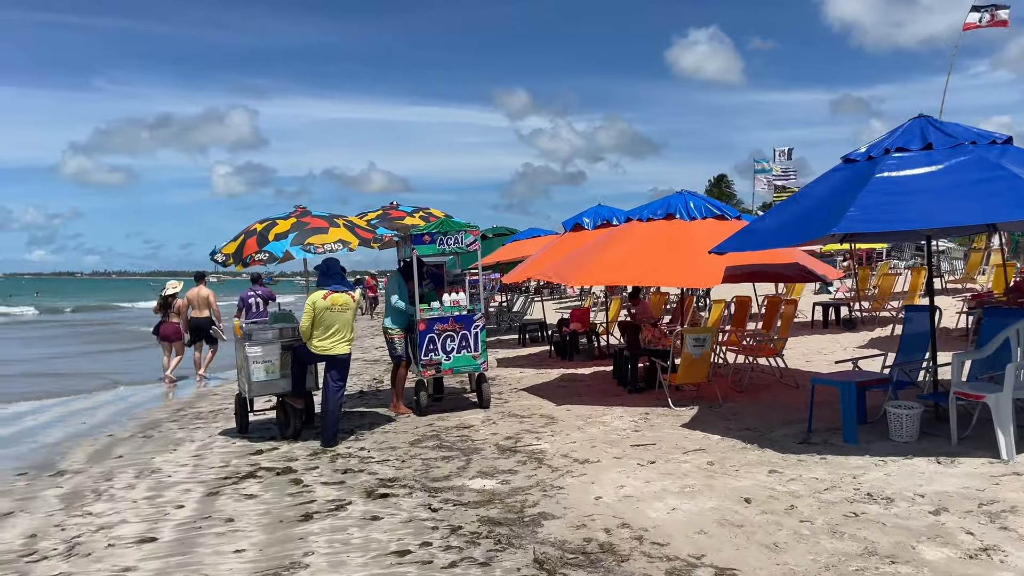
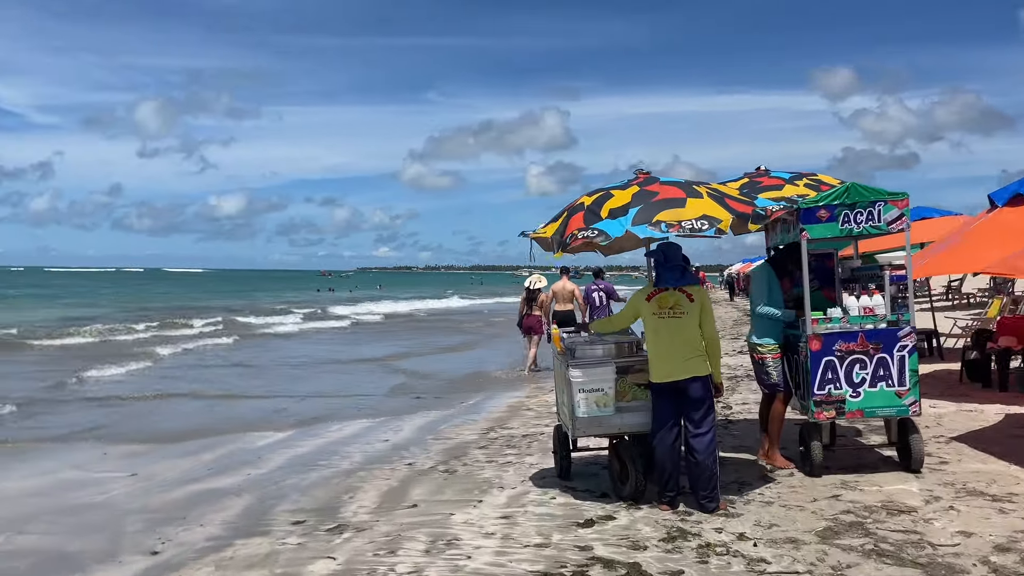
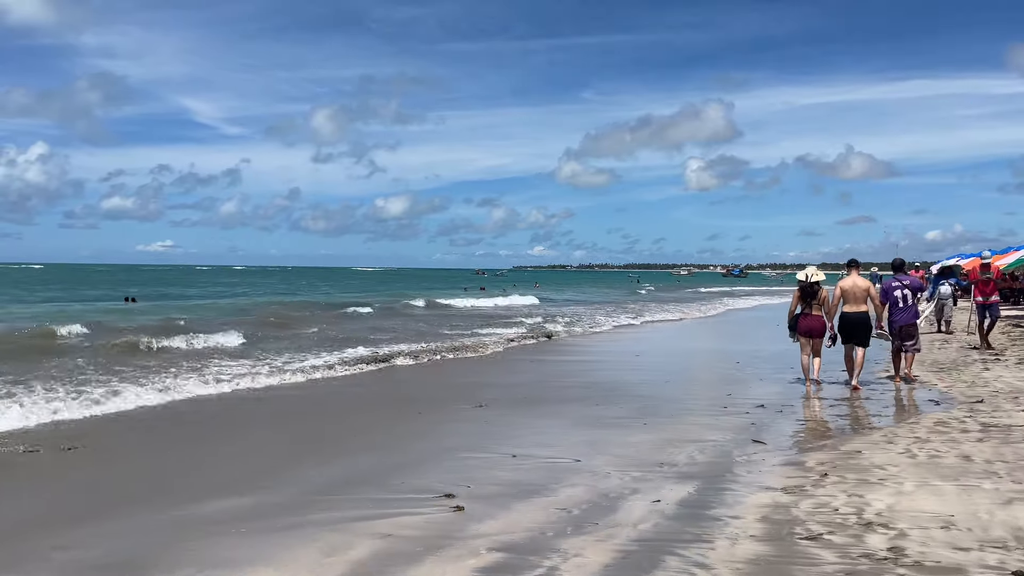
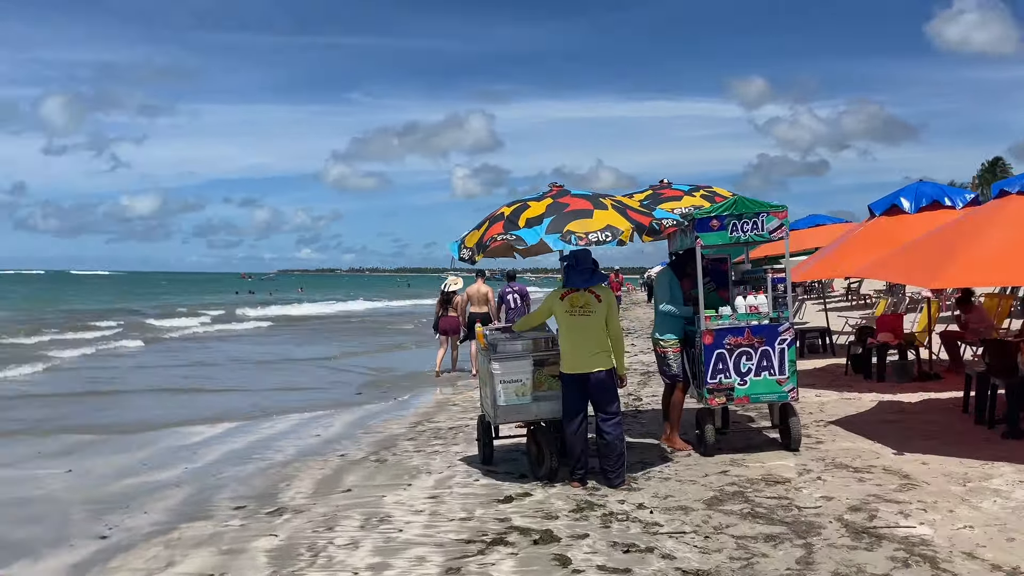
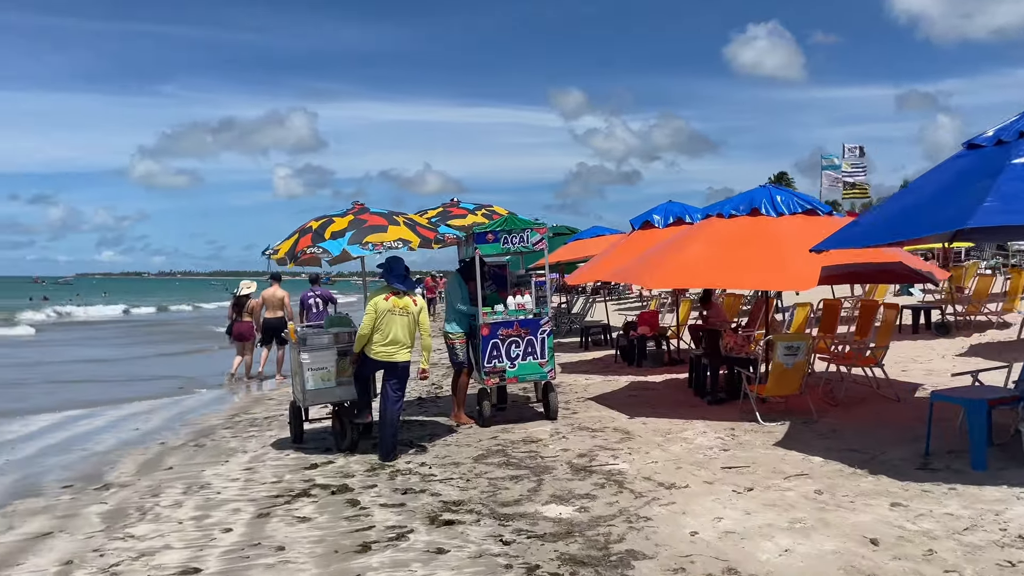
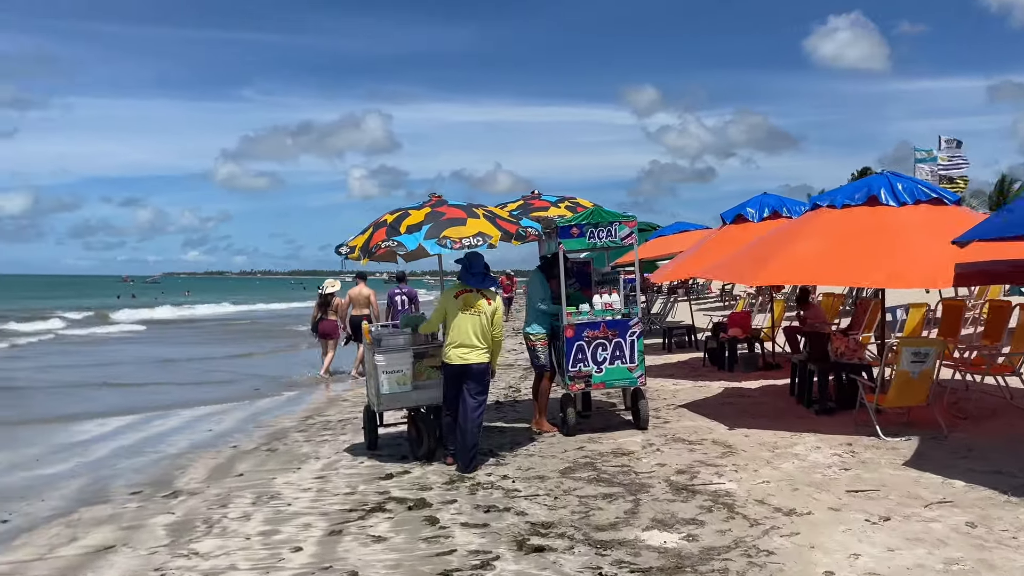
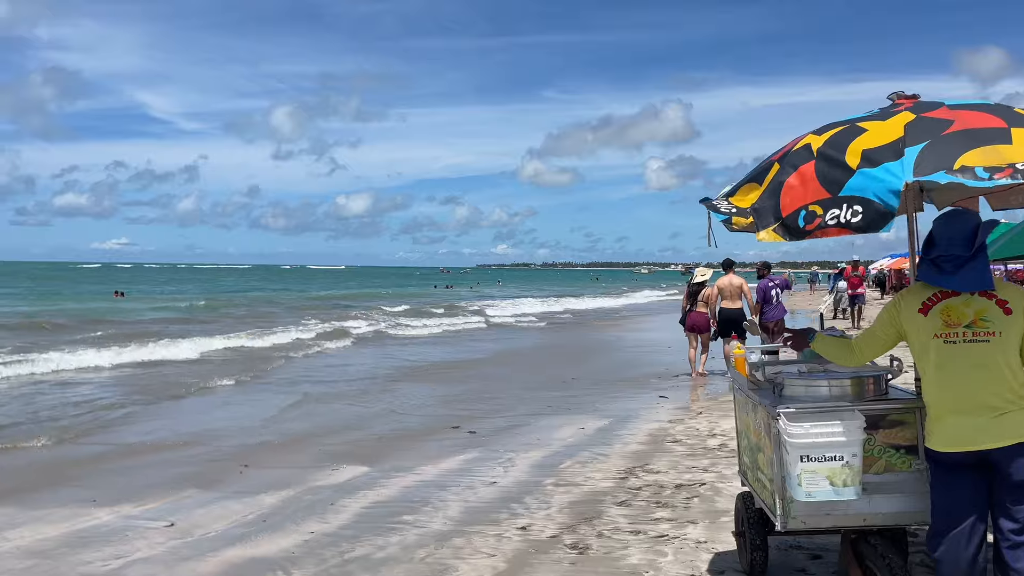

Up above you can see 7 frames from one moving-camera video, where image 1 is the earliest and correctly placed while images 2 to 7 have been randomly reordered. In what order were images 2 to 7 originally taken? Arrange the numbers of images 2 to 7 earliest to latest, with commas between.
5, 6, 4, 2, 7, 3
